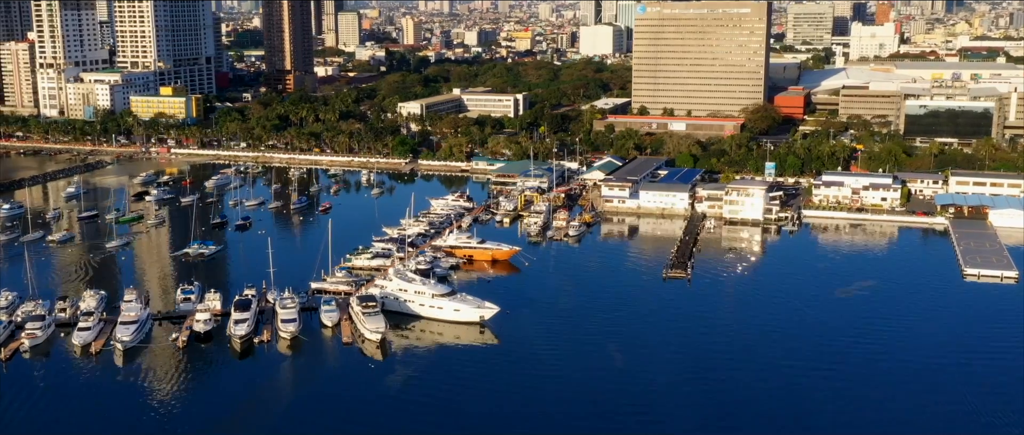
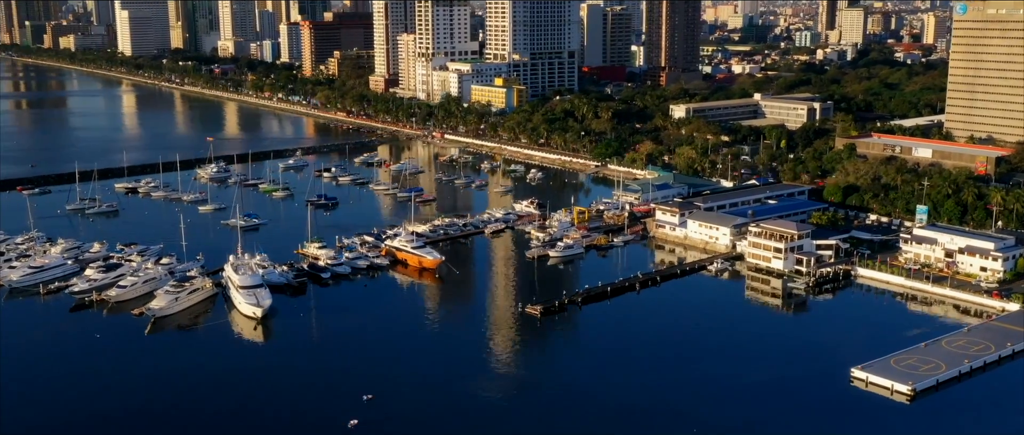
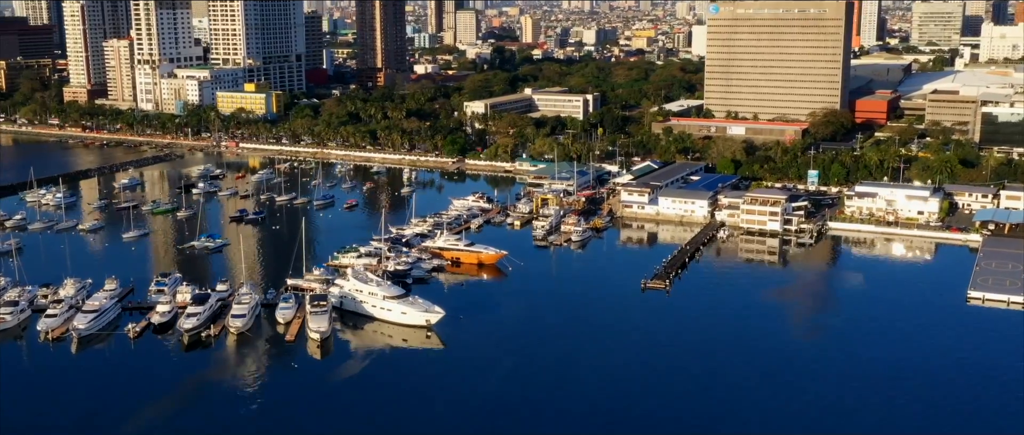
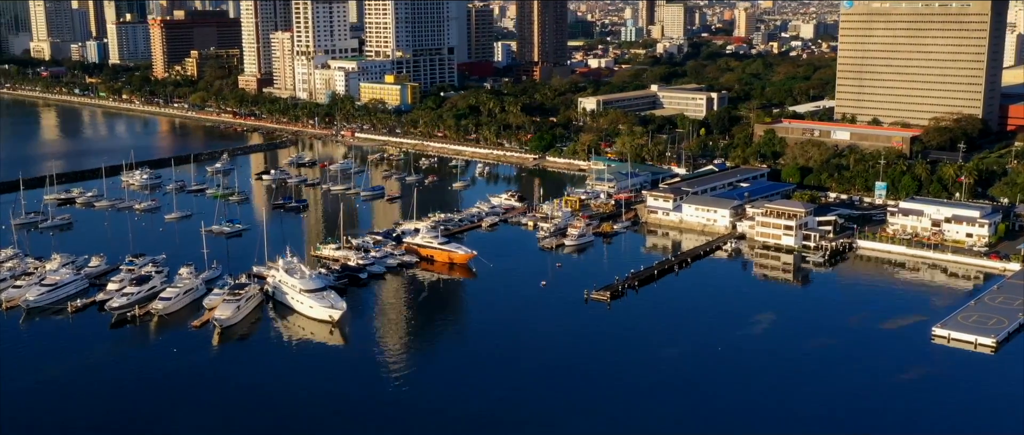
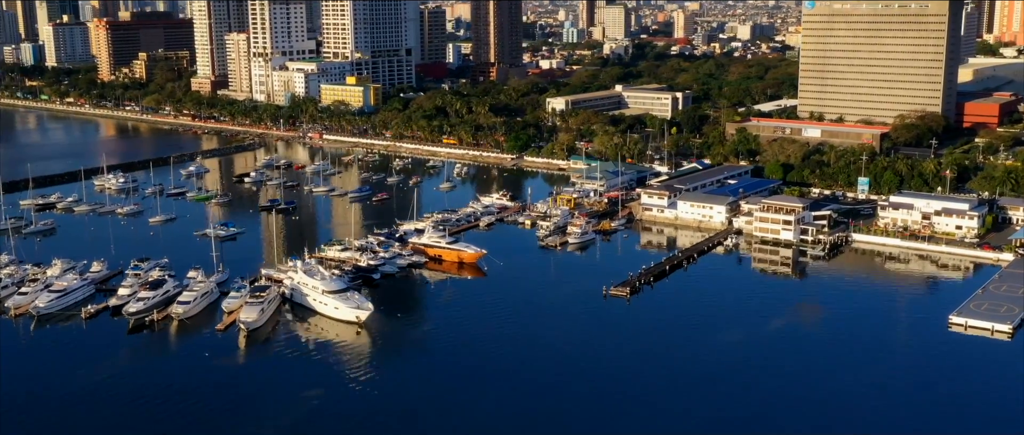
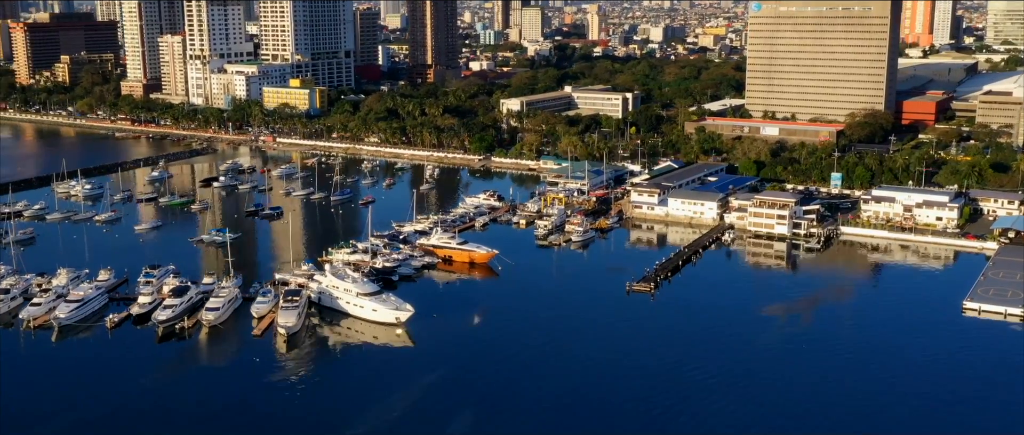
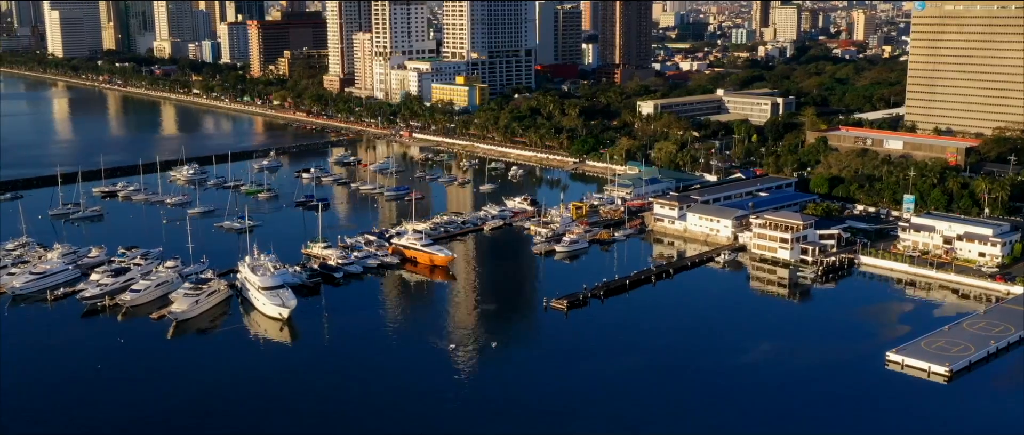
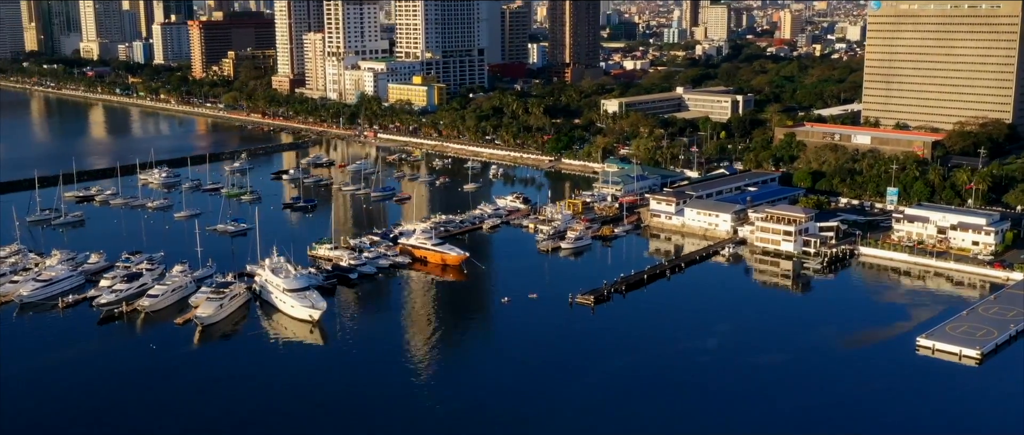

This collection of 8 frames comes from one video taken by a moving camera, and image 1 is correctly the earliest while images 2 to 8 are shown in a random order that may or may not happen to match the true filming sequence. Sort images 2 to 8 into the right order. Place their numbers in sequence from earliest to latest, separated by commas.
3, 6, 5, 4, 8, 7, 2
